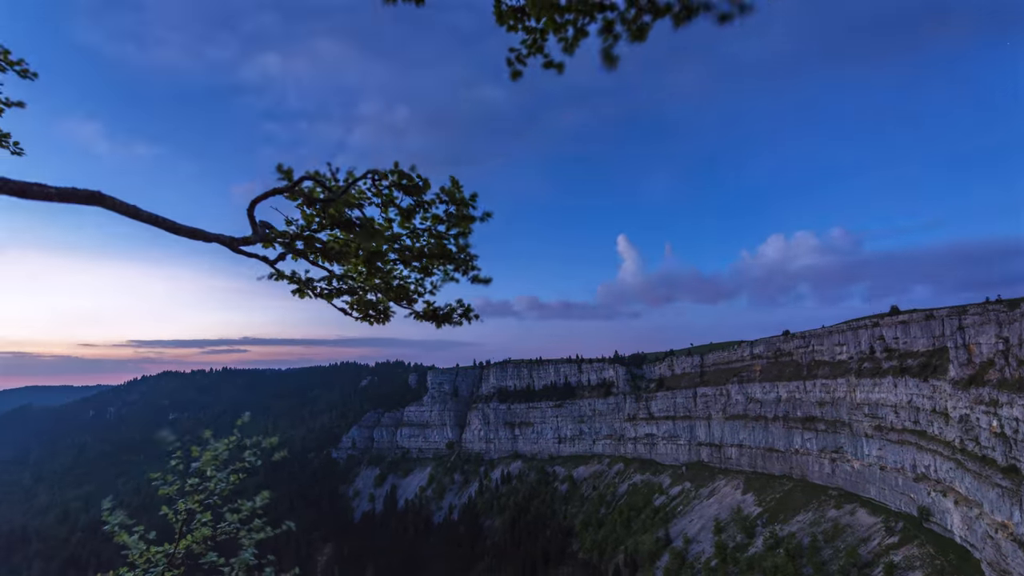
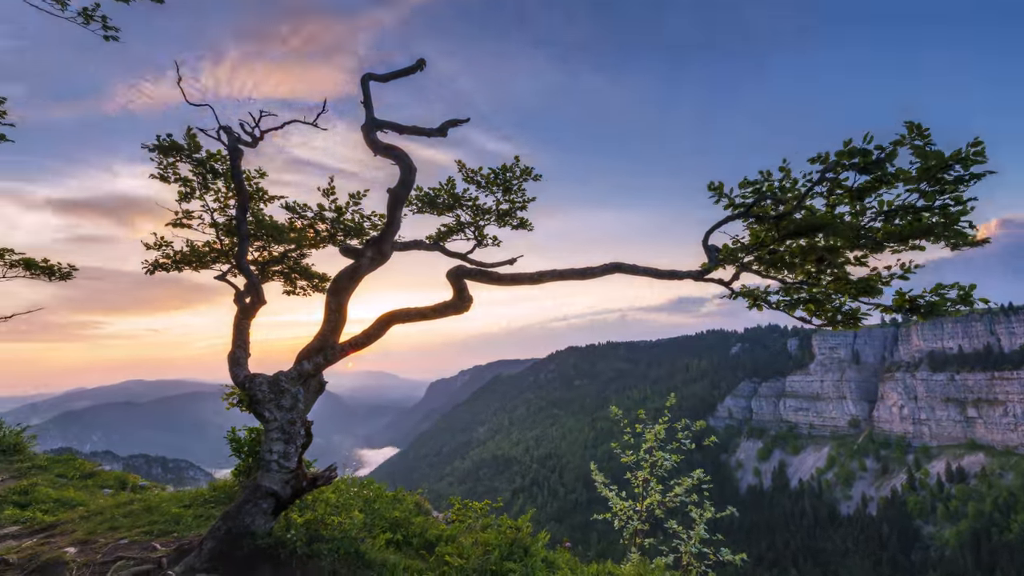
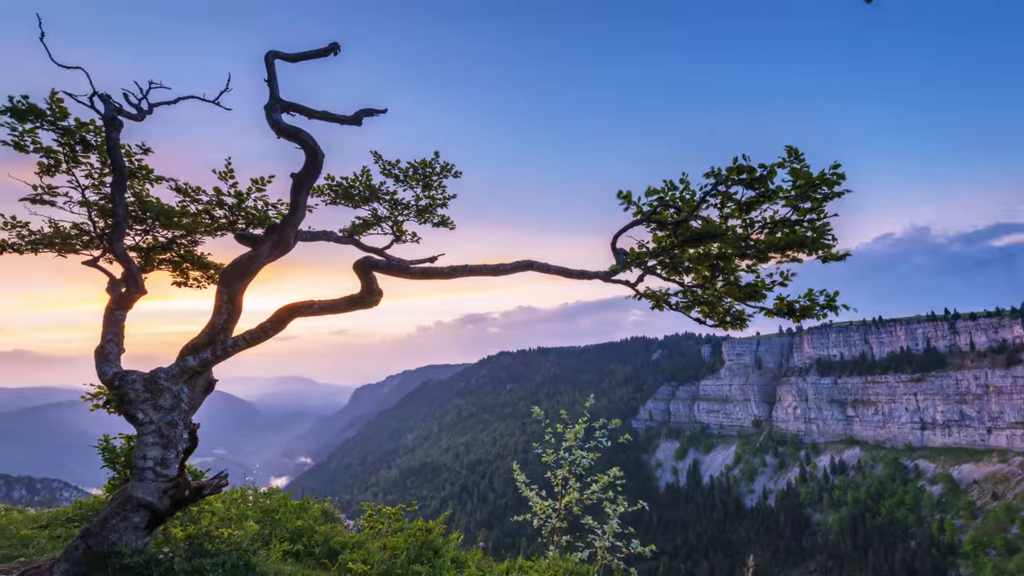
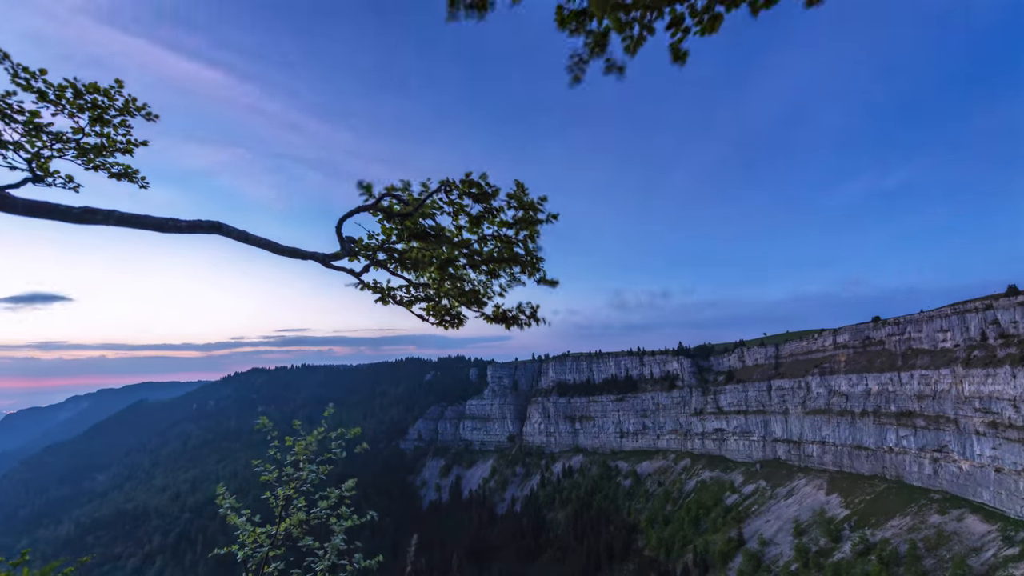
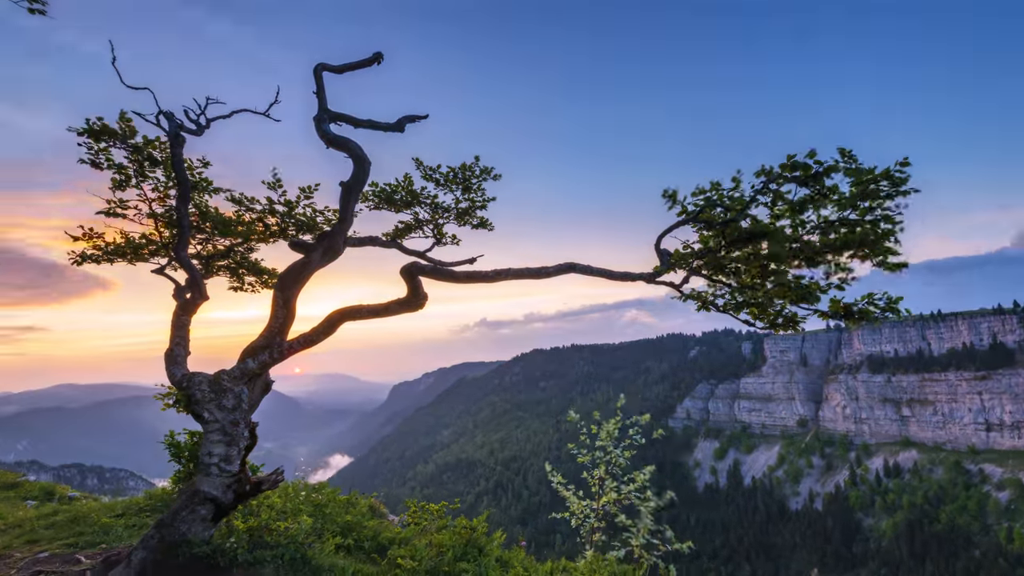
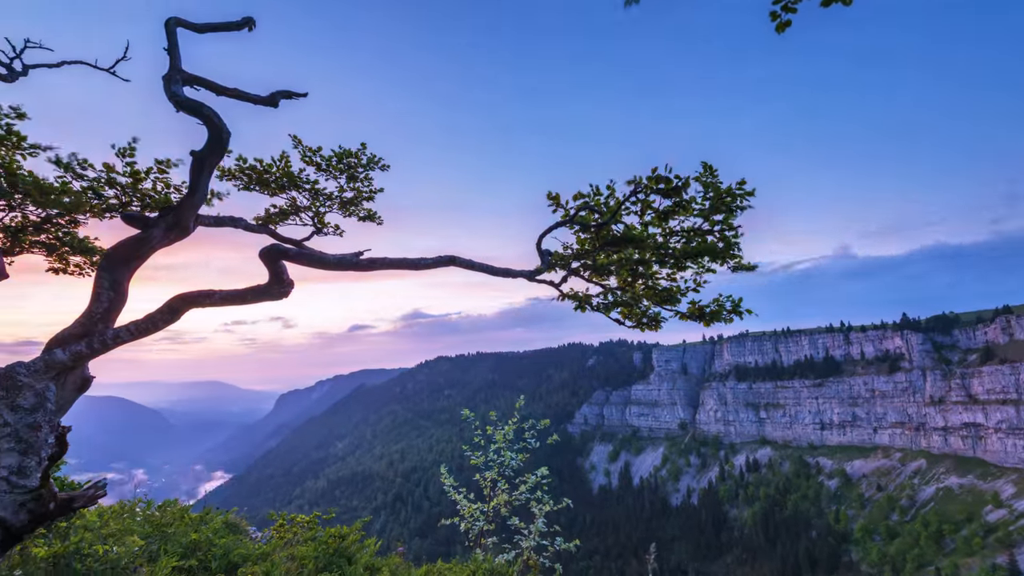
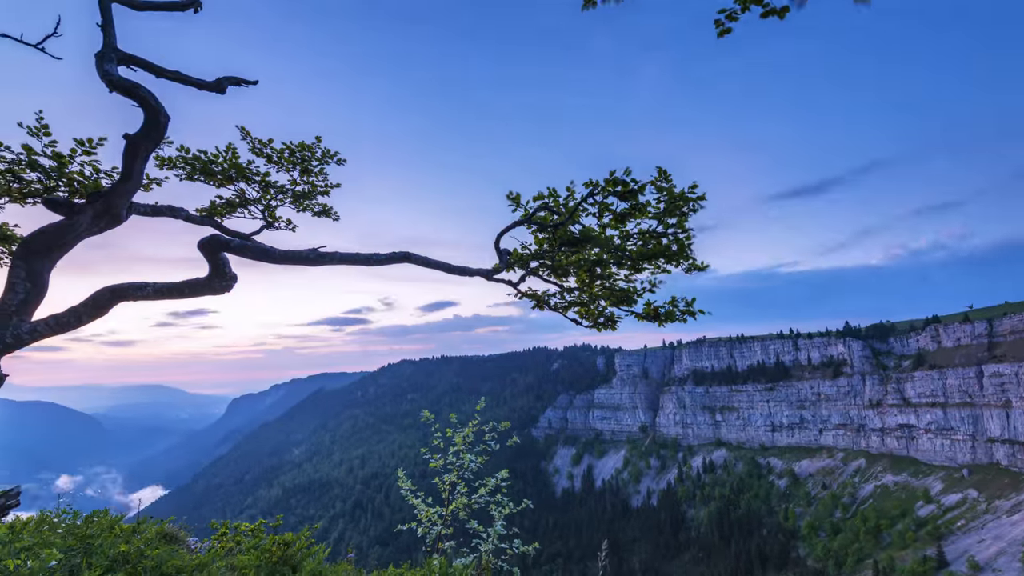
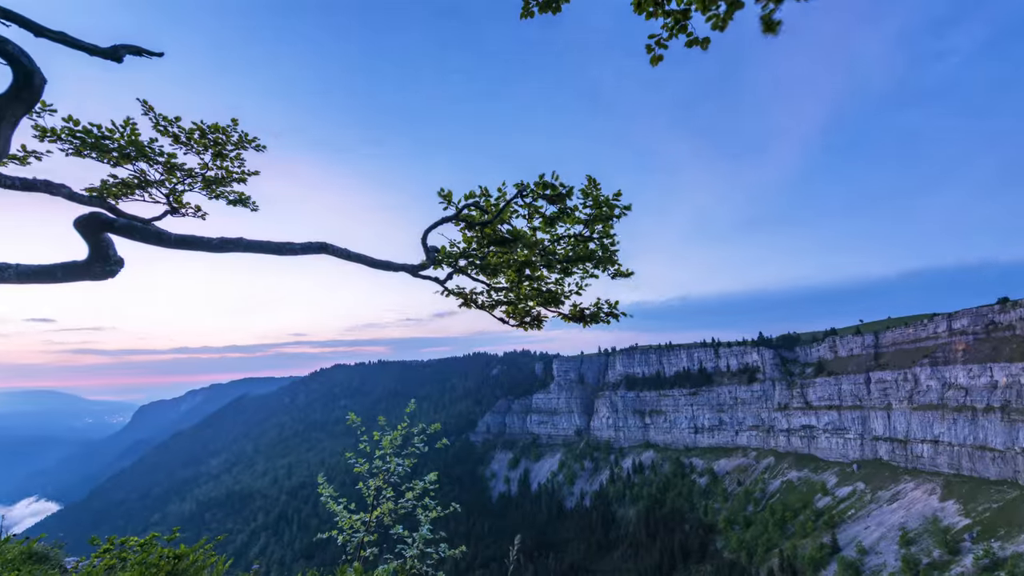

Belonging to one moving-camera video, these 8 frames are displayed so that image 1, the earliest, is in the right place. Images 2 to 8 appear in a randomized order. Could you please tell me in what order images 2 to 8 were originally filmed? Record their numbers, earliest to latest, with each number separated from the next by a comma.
4, 8, 7, 6, 3, 5, 2
